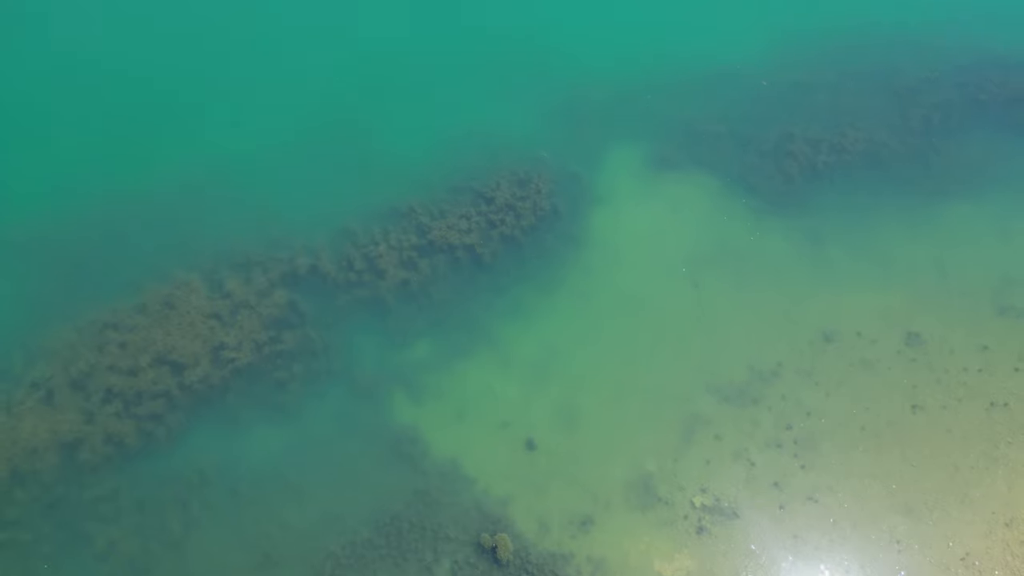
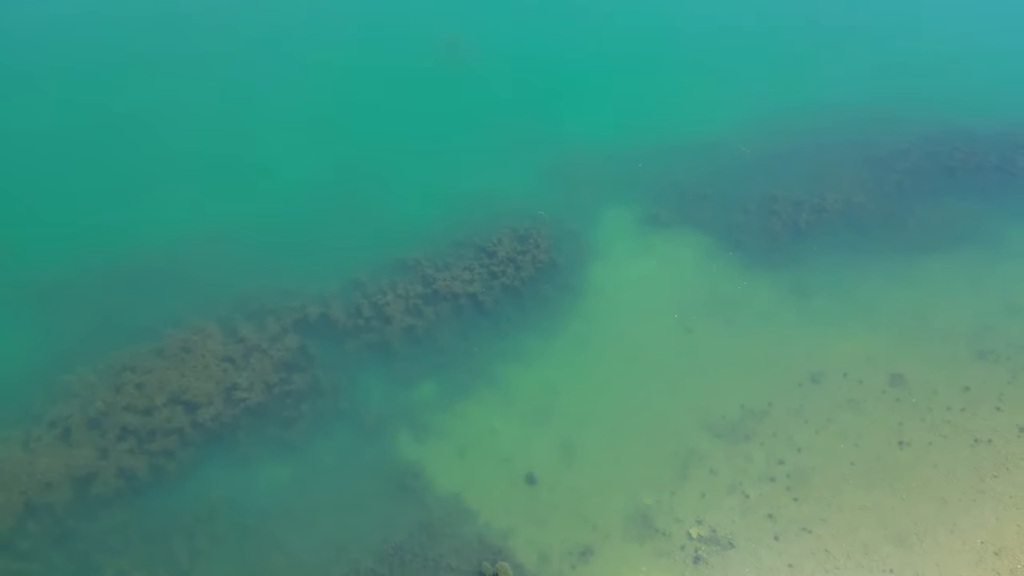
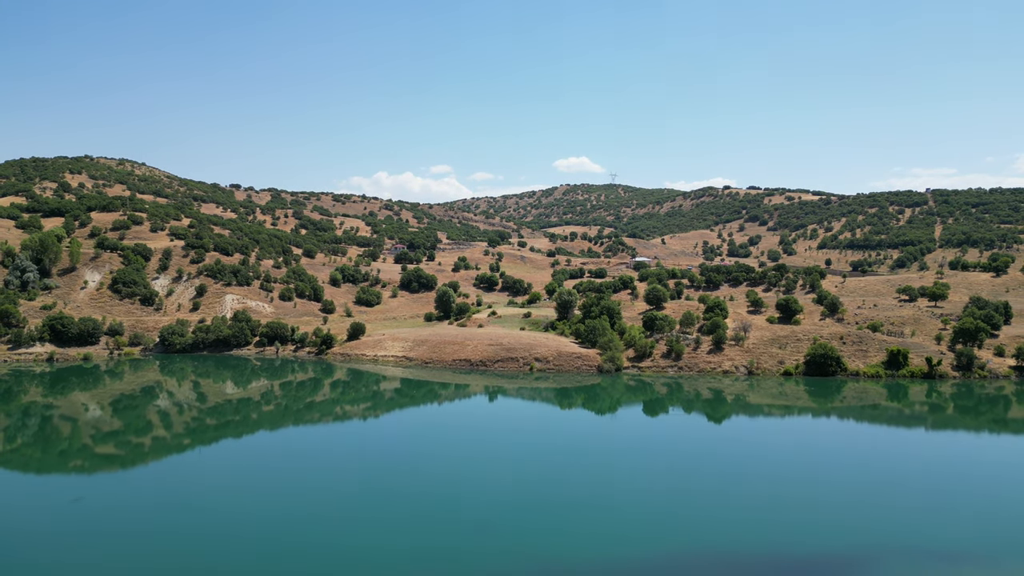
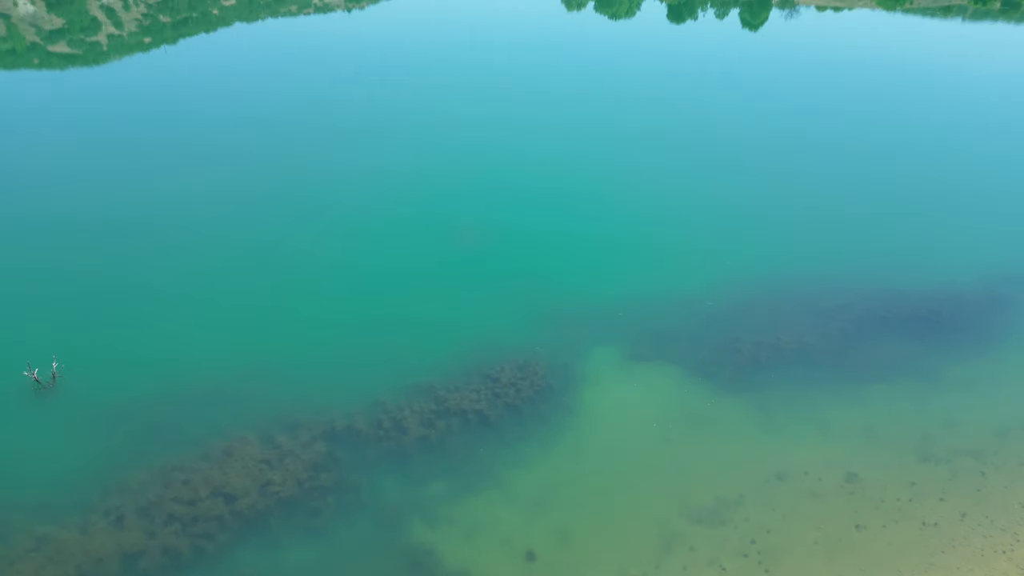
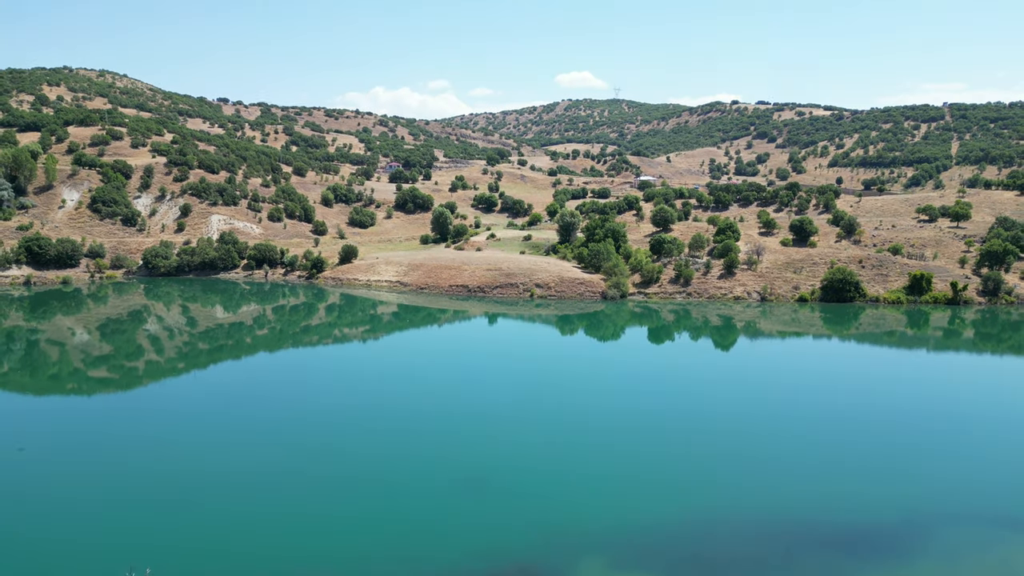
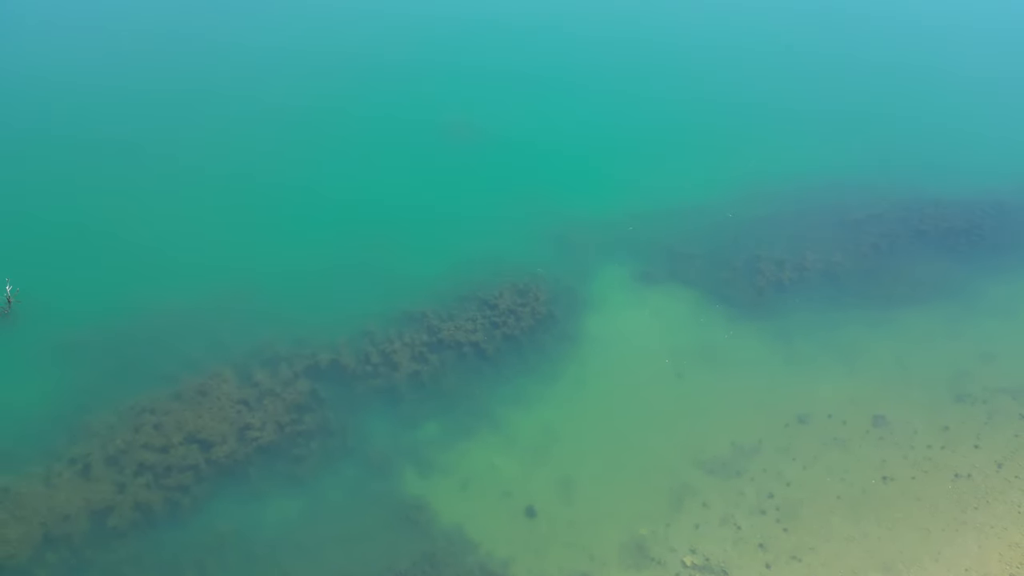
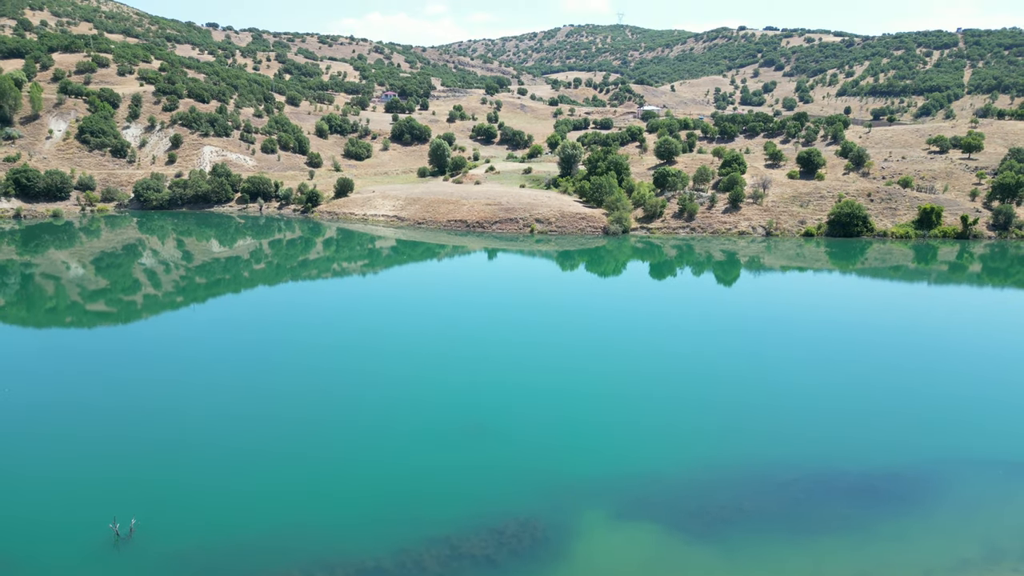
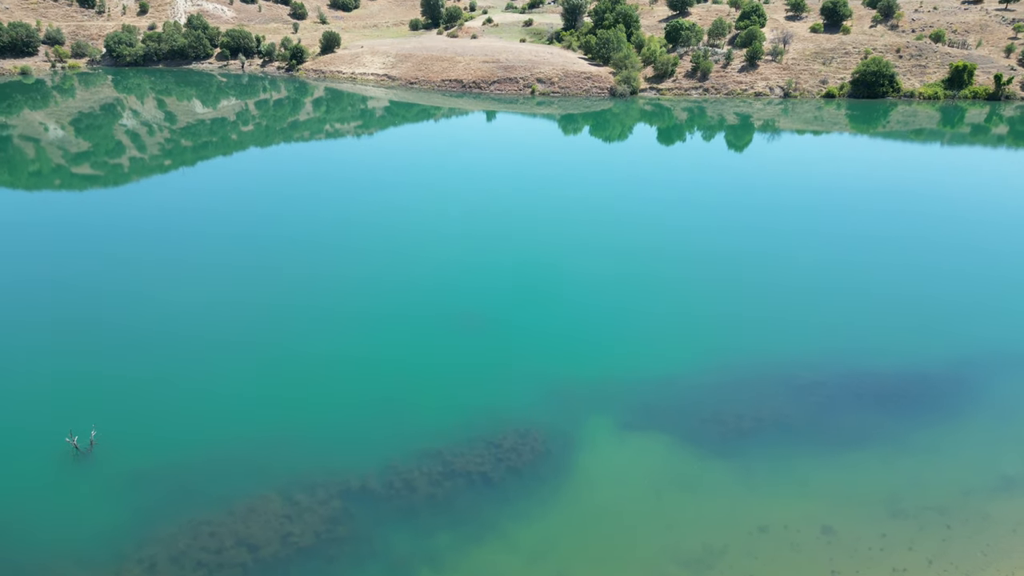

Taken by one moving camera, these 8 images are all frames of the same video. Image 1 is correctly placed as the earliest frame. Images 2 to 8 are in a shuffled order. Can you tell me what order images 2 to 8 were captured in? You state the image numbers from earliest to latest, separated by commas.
2, 6, 4, 8, 7, 5, 3
